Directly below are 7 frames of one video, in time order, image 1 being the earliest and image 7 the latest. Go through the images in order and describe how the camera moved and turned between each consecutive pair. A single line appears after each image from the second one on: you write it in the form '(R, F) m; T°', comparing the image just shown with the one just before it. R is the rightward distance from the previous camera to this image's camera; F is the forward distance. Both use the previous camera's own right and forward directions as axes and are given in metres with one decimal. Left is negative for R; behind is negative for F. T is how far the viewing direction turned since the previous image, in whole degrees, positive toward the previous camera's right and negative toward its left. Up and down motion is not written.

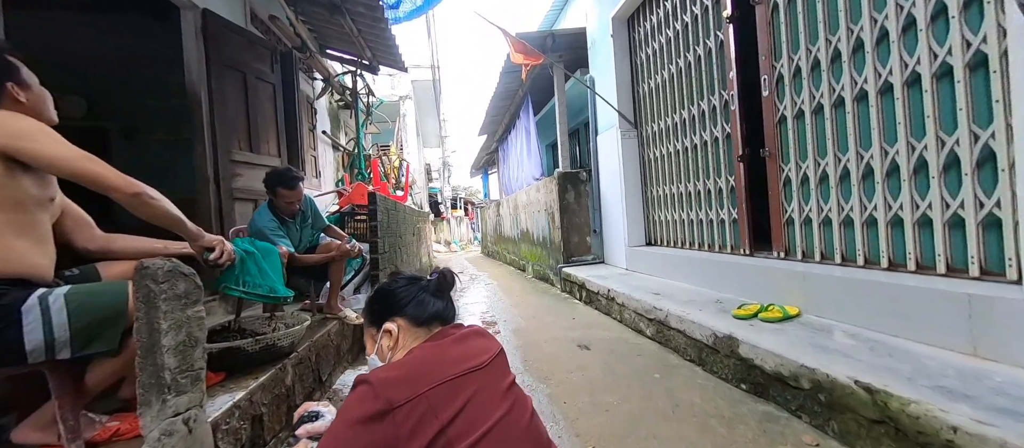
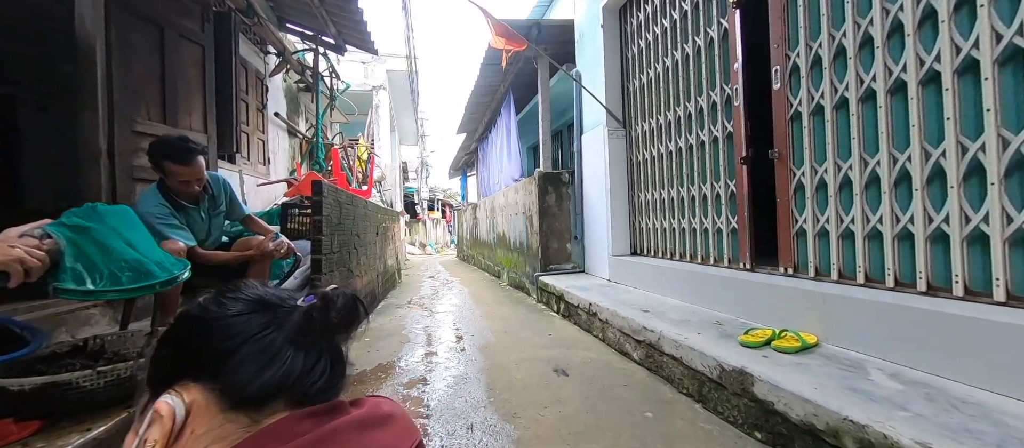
(0.0, +0.4) m; +3°
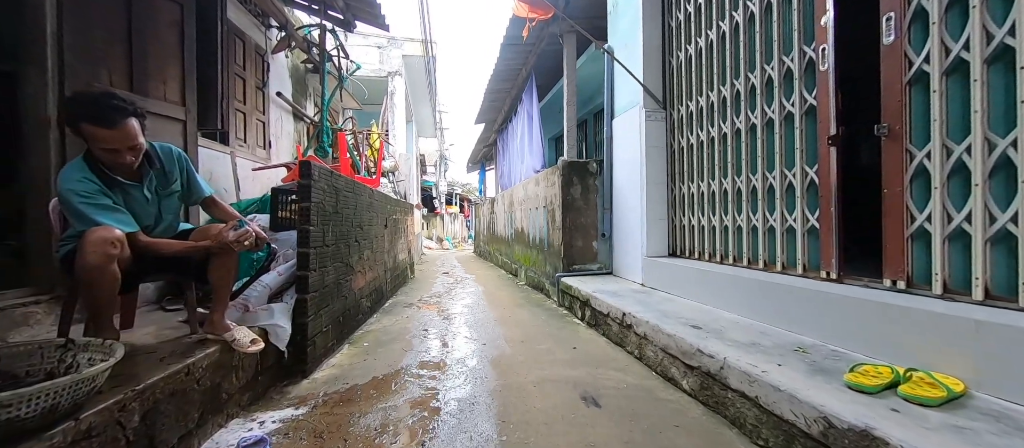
(0.0, +0.4) m; -3°
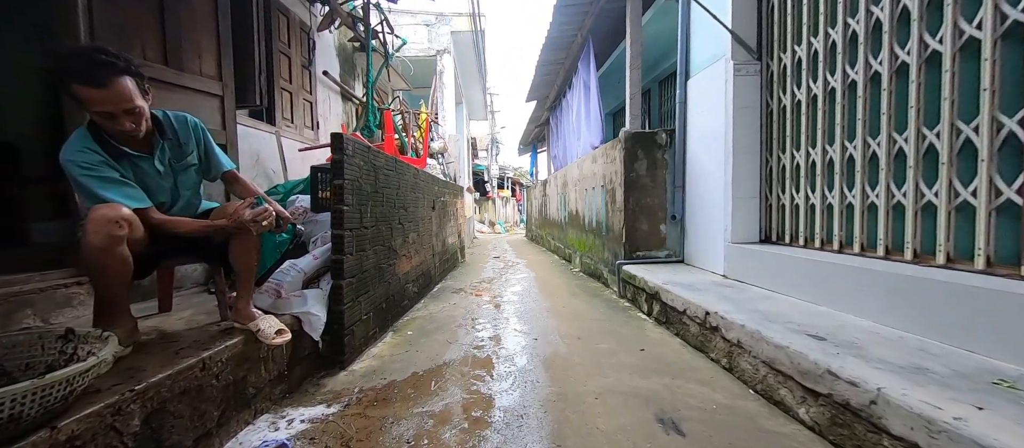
(0.0, +0.3) m; -8°
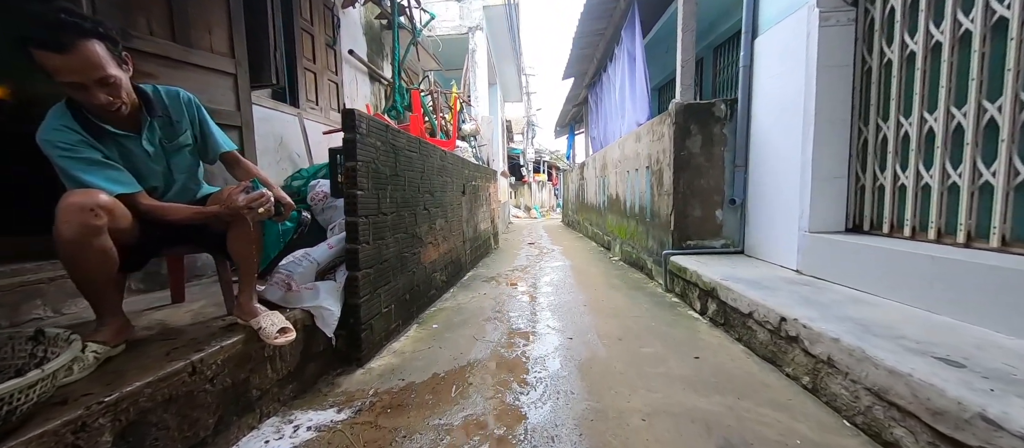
(0.0, +0.3) m; -5°
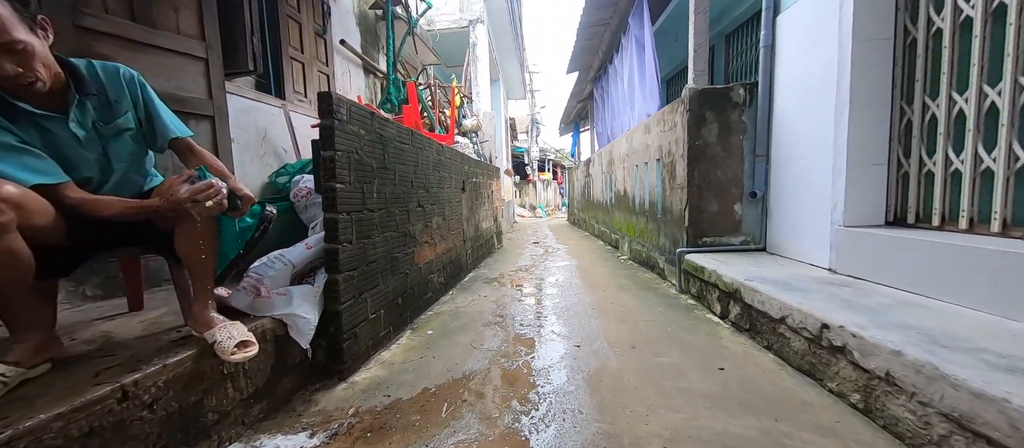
(0.0, +0.2) m; -1°
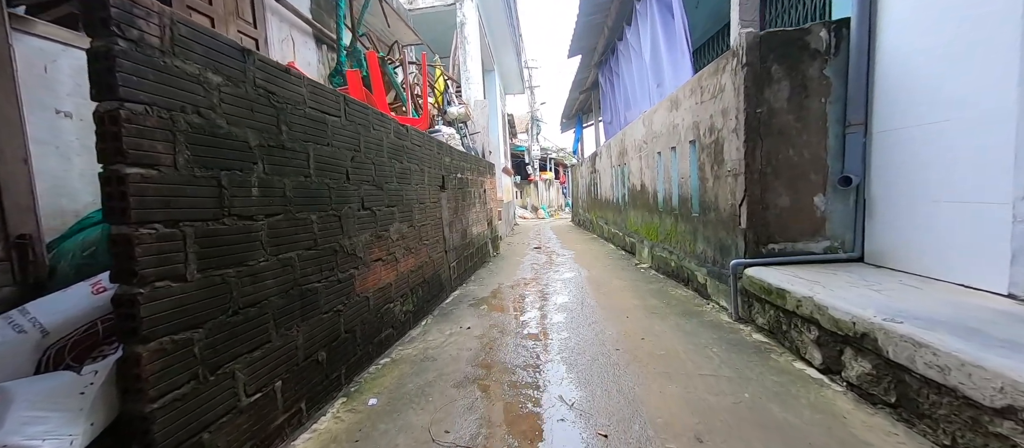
(+0.1, +0.9) m; 0°
